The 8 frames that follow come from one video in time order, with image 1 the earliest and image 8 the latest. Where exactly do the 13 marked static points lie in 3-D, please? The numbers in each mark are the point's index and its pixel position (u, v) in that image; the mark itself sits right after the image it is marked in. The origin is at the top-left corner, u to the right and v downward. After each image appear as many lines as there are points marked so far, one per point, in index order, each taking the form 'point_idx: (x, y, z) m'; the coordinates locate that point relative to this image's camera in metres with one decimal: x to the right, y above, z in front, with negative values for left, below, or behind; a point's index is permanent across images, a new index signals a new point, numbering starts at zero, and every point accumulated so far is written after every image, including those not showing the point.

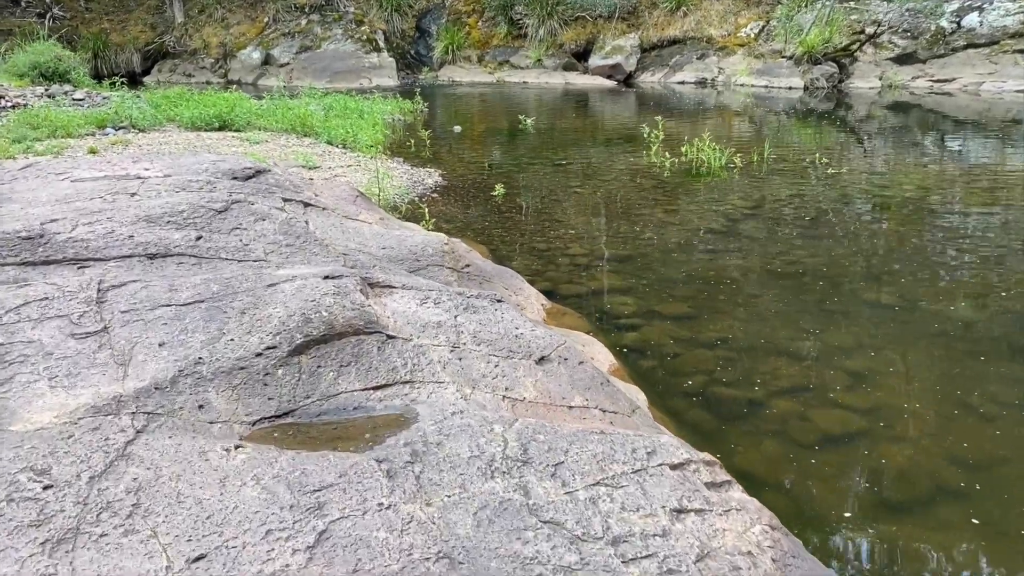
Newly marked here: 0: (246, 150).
0: (-2.8, +1.4, +8.8) m
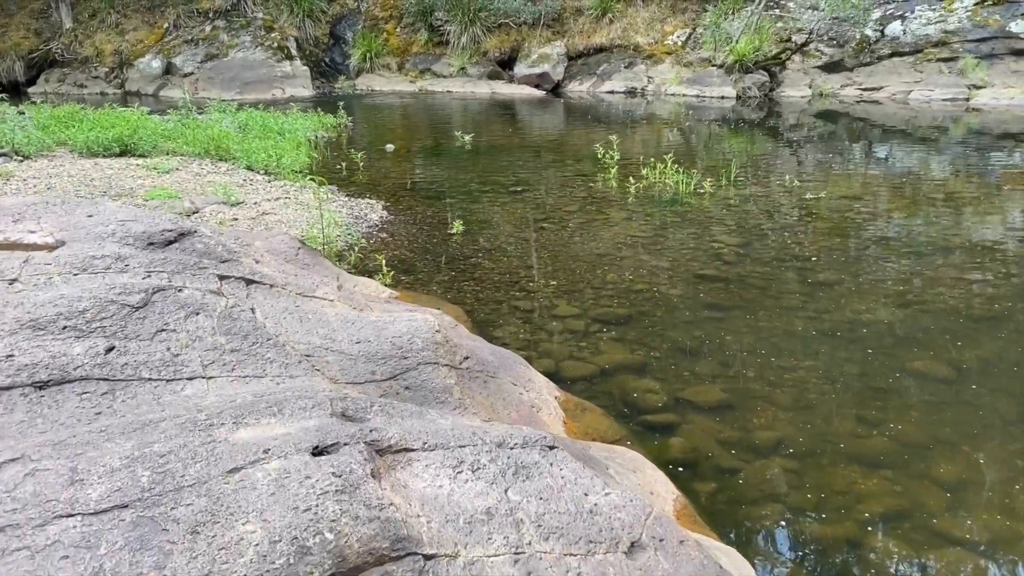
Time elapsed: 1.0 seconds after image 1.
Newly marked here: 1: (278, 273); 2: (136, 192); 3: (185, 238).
0: (-3.3, +1.0, +7.6) m
1: (-1.0, +0.1, +3.6) m
2: (-3.3, +0.8, +7.2) m
3: (-1.5, +0.2, +3.7) m
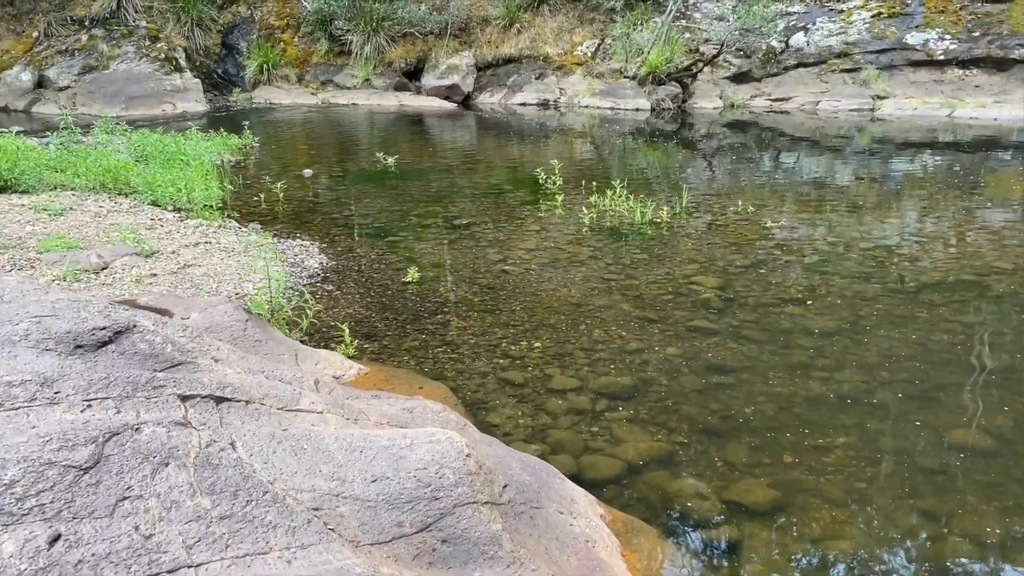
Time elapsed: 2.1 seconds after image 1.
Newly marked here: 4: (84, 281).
0: (-3.8, +0.5, +6.6) m
1: (-0.9, -0.3, +3.0) m
2: (-3.6, +0.3, +6.2) m
3: (-1.4, -0.2, +3.0) m
4: (-2.8, 0.0, +5.3) m
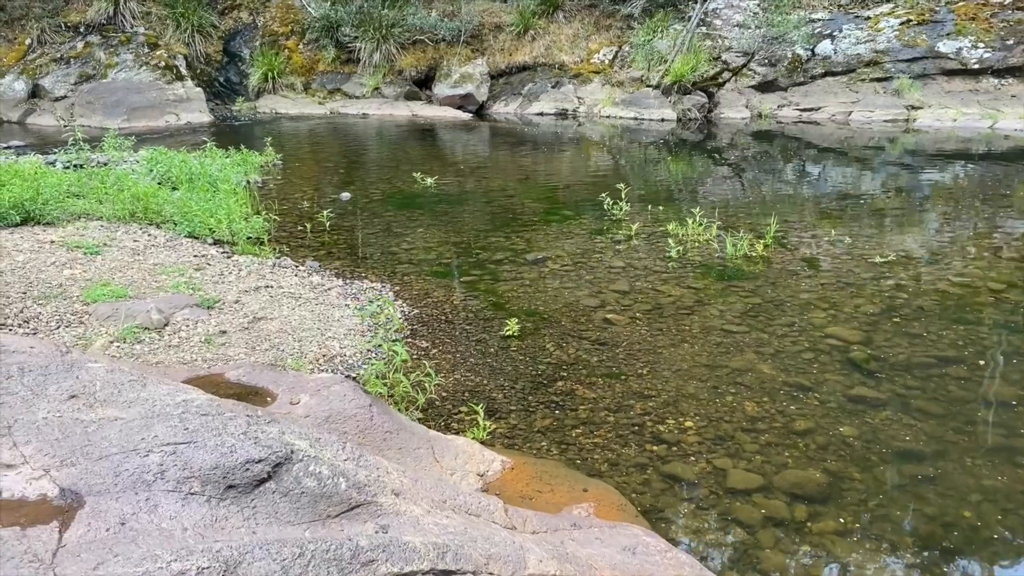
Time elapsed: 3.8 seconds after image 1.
0: (-3.1, +0.1, +6.0) m
1: (-0.2, -0.7, +2.3) m
2: (-3.0, 0.0, +5.5) m
3: (-0.7, -0.5, +2.3) m
4: (-2.1, -0.3, +4.7) m
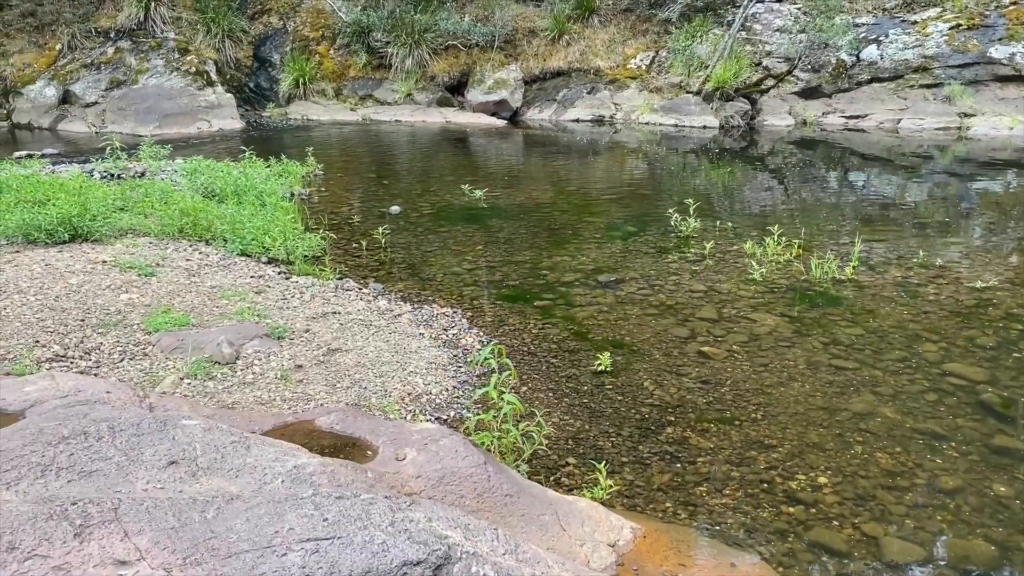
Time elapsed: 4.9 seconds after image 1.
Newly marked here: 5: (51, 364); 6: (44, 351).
0: (-2.5, -0.1, +5.7) m
1: (+0.3, -0.8, +2.0) m
2: (-2.4, -0.2, +5.2) m
3: (-0.2, -0.7, +2.0) m
4: (-1.5, -0.5, +4.4) m
5: (-2.6, -0.4, +4.6) m
6: (-2.7, -0.4, +4.8) m
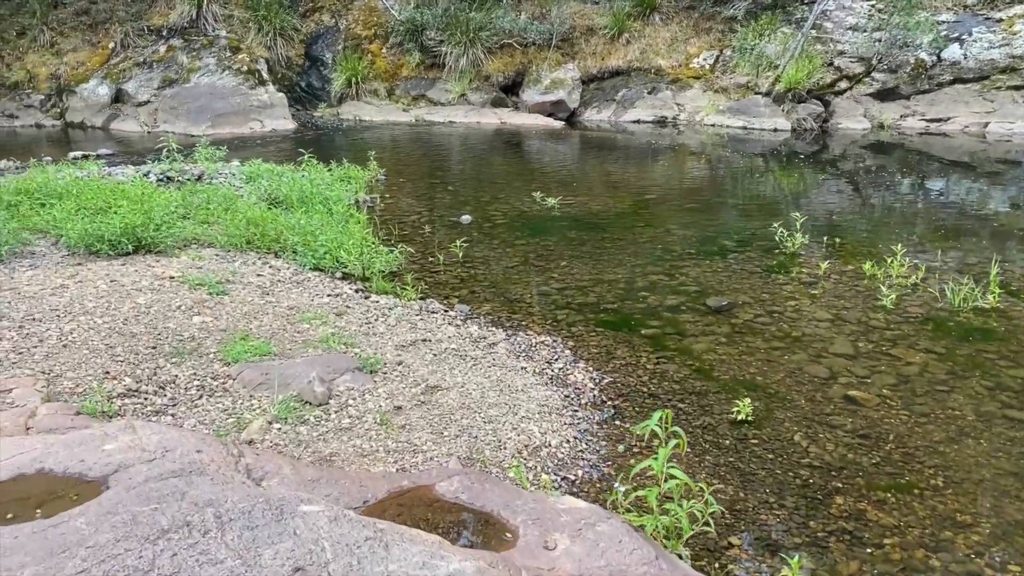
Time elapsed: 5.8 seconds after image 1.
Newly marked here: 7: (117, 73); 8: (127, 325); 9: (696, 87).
0: (-1.9, -0.2, +5.2) m
1: (+0.8, -1.0, +1.4) m
2: (-1.8, -0.4, +4.8) m
3: (+0.3, -0.9, +1.4) m
4: (-0.9, -0.7, +3.9) m
5: (-2.0, -0.6, +4.2) m
6: (-2.1, -0.5, +4.3) m
7: (-8.9, +4.9, +18.5) m
8: (-2.4, -0.2, +5.1) m
9: (+4.0, +4.3, +17.7) m
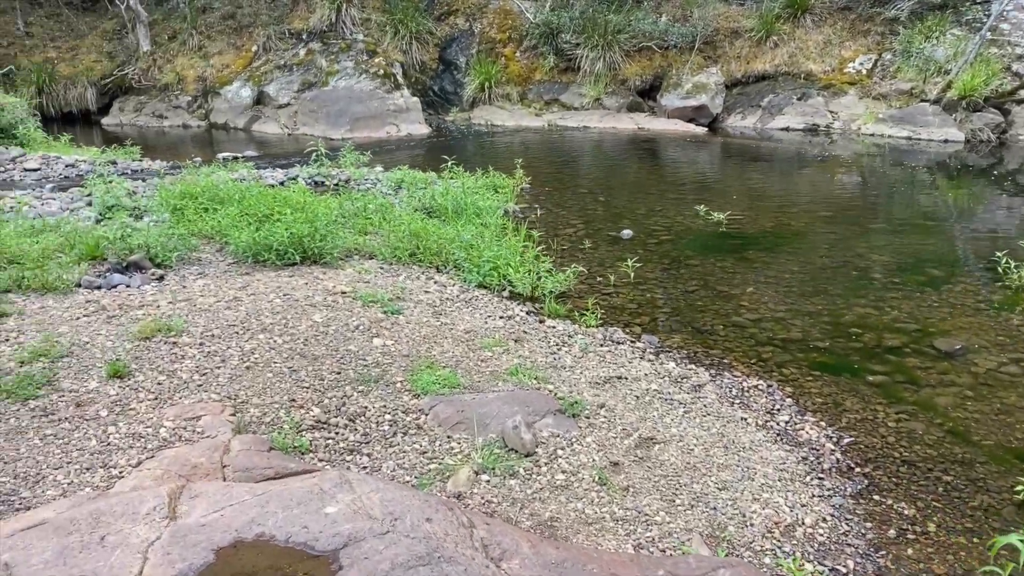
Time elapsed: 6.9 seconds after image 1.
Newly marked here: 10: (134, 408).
0: (-0.7, -0.3, +4.8) m
1: (+1.5, -1.2, +0.8) m
2: (-0.6, -0.5, +4.4) m
3: (+1.0, -1.1, +0.9) m
4: (+0.1, -0.8, +3.4) m
5: (-0.9, -0.7, +3.9) m
6: (-1.0, -0.6, +4.0) m
7: (-5.8, +4.9, +19.0) m
8: (-1.2, -0.3, +4.8) m
9: (+6.8, +3.9, +16.6) m
10: (-1.8, -0.6, +4.0) m
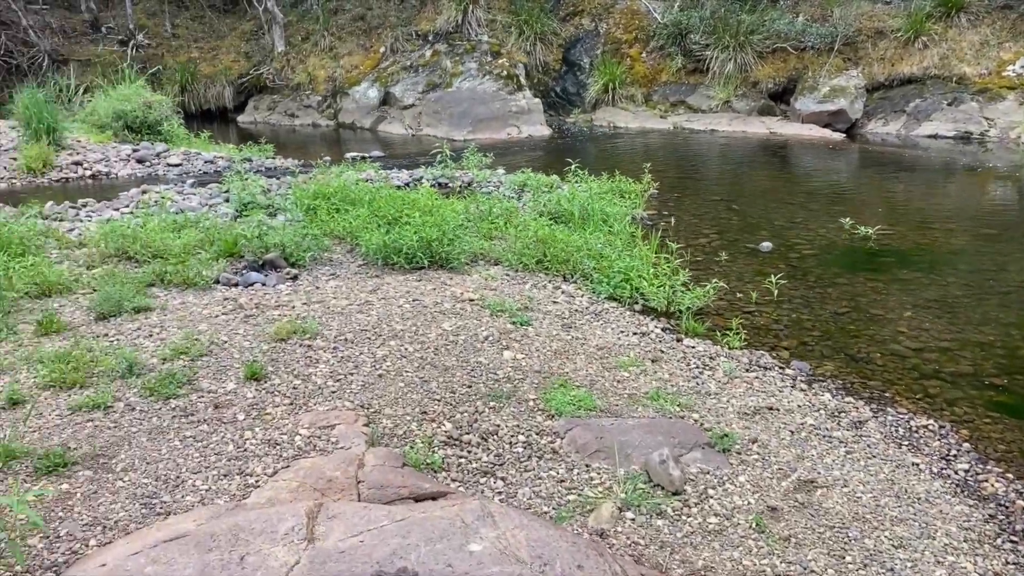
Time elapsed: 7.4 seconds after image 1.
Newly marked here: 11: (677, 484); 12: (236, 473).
0: (+0.1, -0.4, +4.7) m
1: (+1.7, -1.4, +0.3) m
2: (+0.1, -0.6, +4.2) m
3: (+1.2, -1.2, +0.5) m
4: (+0.6, -0.9, +3.1) m
5: (-0.3, -0.7, +3.7) m
6: (-0.4, -0.7, +3.9) m
7: (-2.9, +5.0, +19.3) m
8: (-0.4, -0.4, +4.7) m
9: (+9.3, +3.5, +15.3) m
10: (-1.2, -0.6, +3.9) m
11: (+0.7, -0.8, +3.4) m
12: (-1.2, -0.8, +3.4) m
